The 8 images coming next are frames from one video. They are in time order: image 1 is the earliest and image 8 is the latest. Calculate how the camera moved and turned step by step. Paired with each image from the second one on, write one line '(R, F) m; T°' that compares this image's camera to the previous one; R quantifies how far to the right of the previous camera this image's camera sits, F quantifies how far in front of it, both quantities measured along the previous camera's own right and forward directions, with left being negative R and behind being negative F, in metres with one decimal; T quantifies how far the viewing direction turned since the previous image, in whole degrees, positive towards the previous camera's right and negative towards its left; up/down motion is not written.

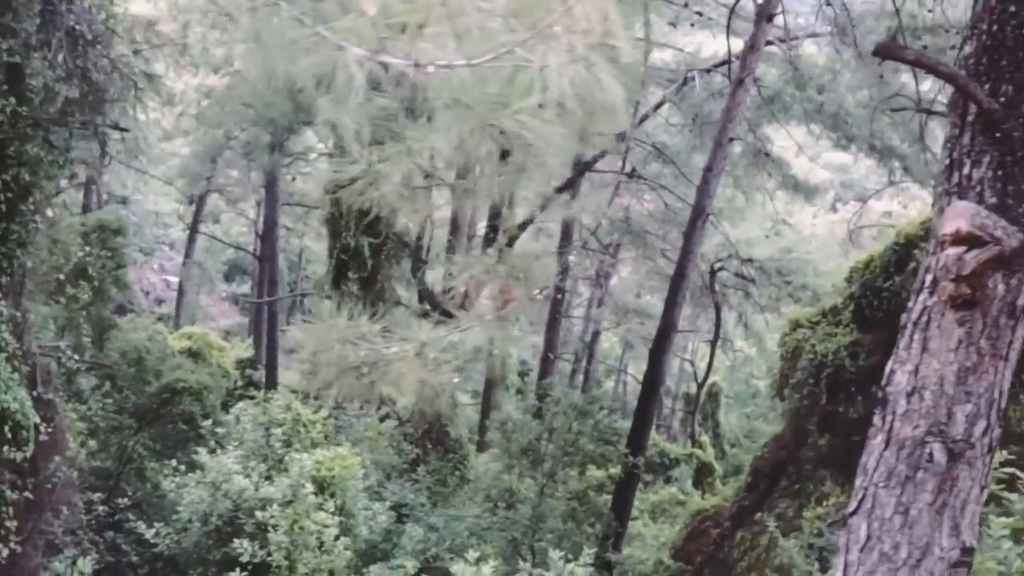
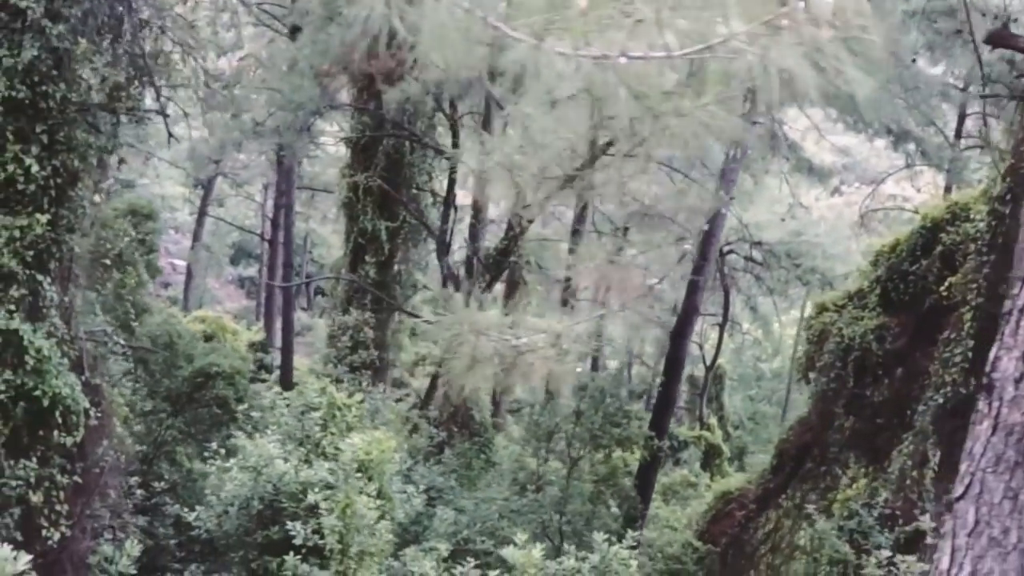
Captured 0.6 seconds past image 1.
(-0.2, 0.0) m; -1°
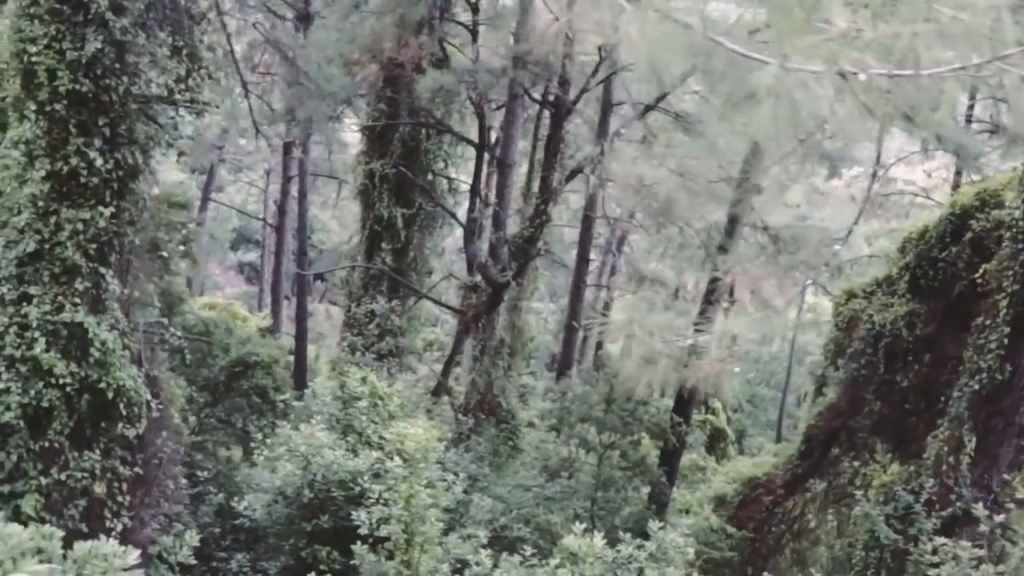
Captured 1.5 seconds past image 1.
(-0.3, 0.0) m; 0°
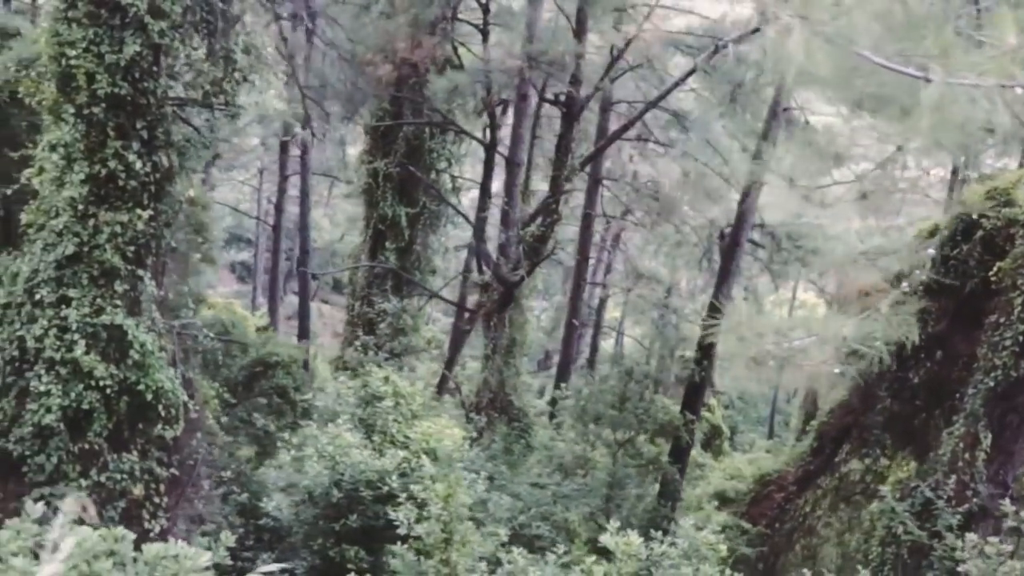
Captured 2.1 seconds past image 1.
(-0.2, 0.0) m; 0°
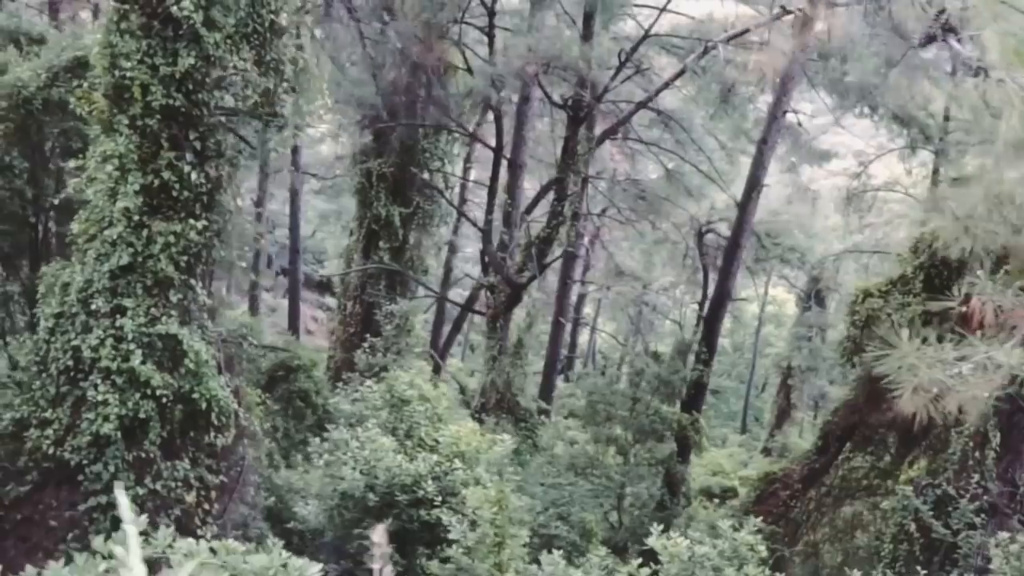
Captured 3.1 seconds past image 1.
(-0.4, -0.1) m; +1°
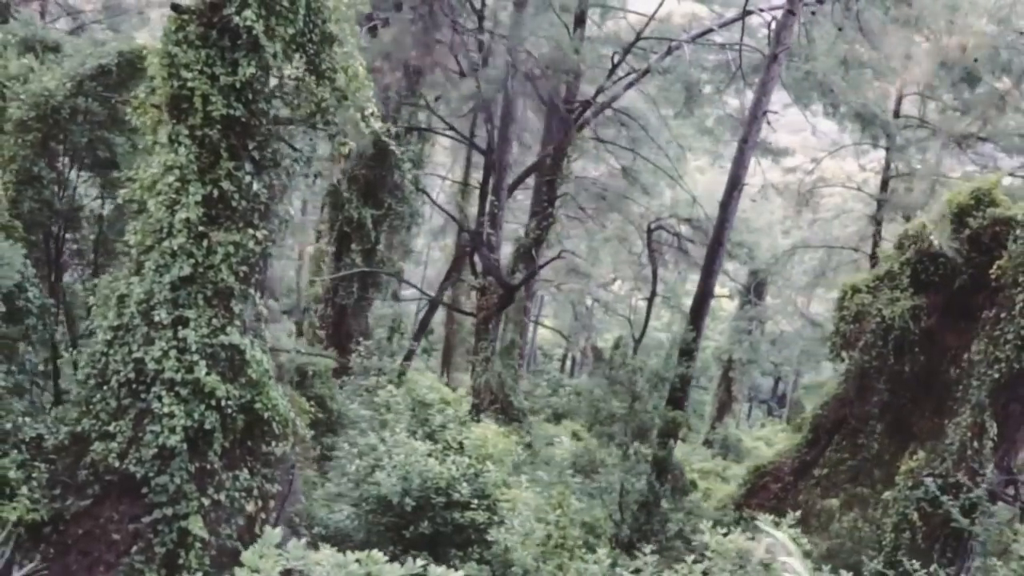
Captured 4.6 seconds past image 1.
(-0.6, -0.1) m; +3°
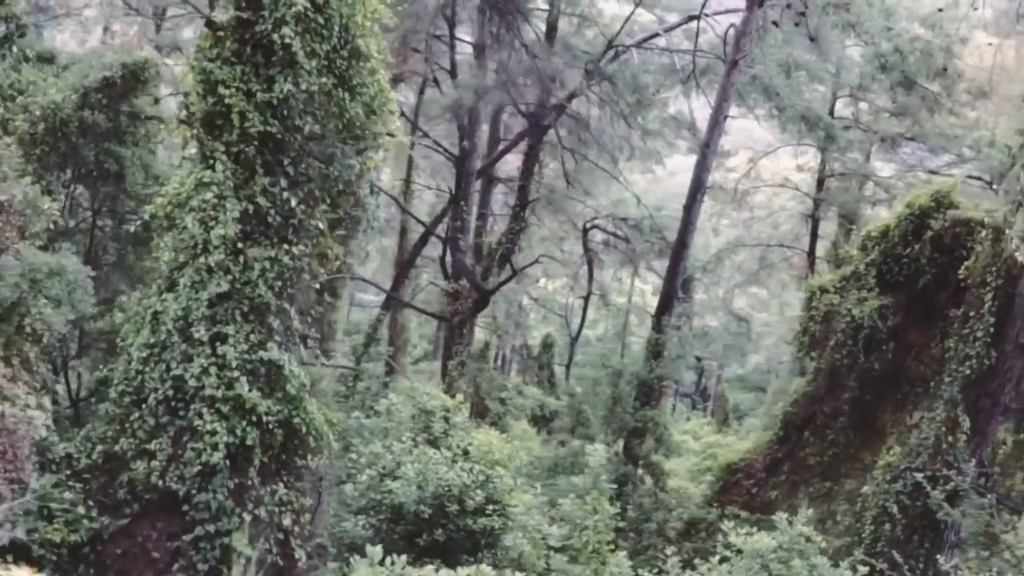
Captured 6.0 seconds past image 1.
(-0.5, -0.1) m; +4°
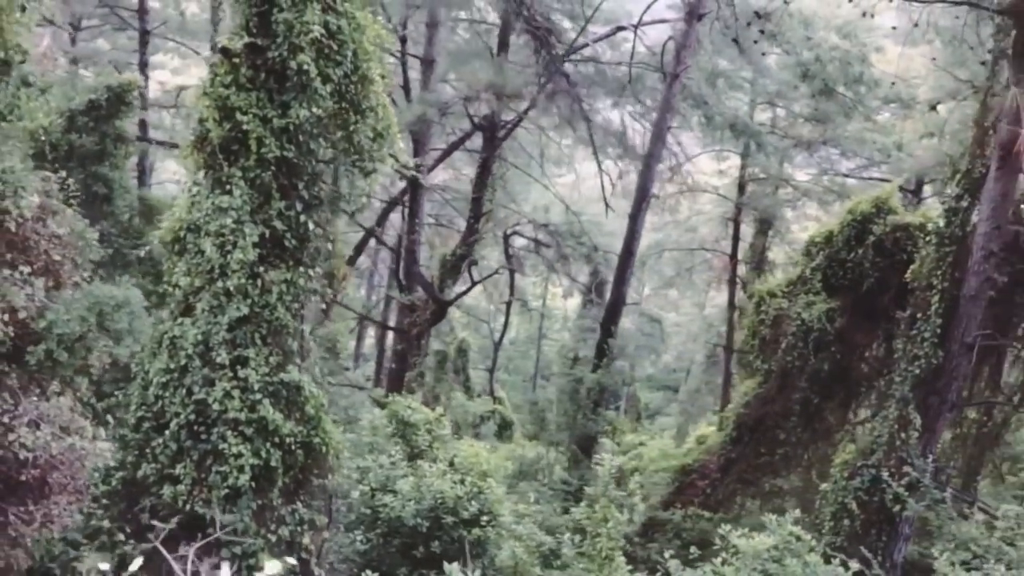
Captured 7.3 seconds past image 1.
(-0.5, -0.2) m; +5°
